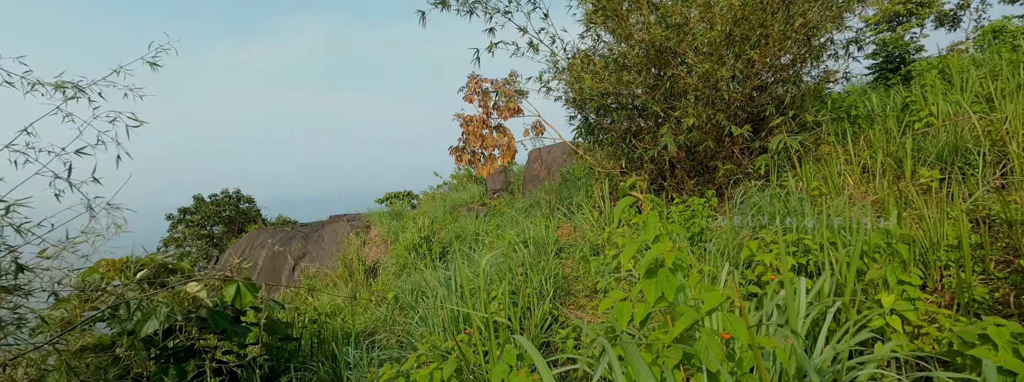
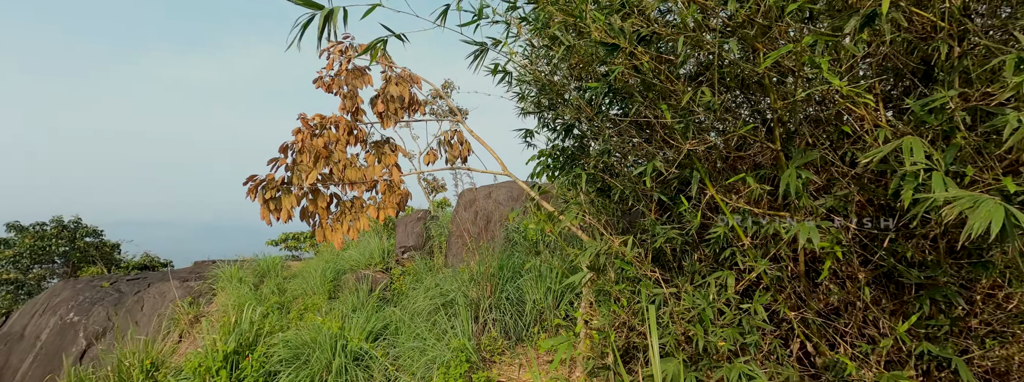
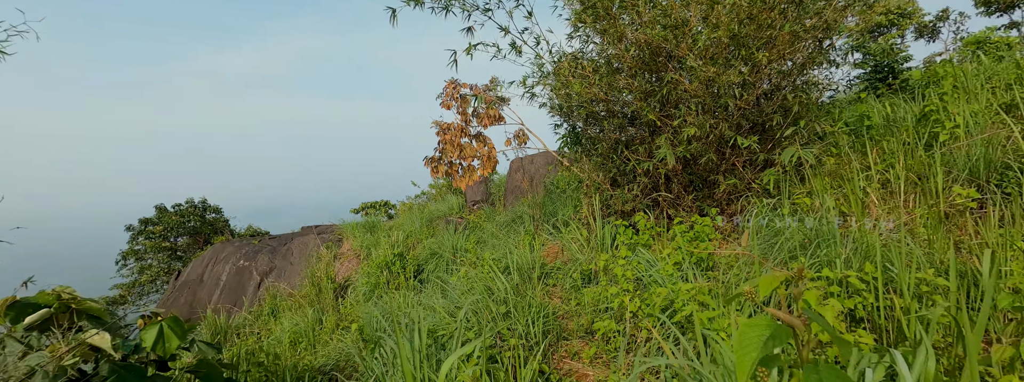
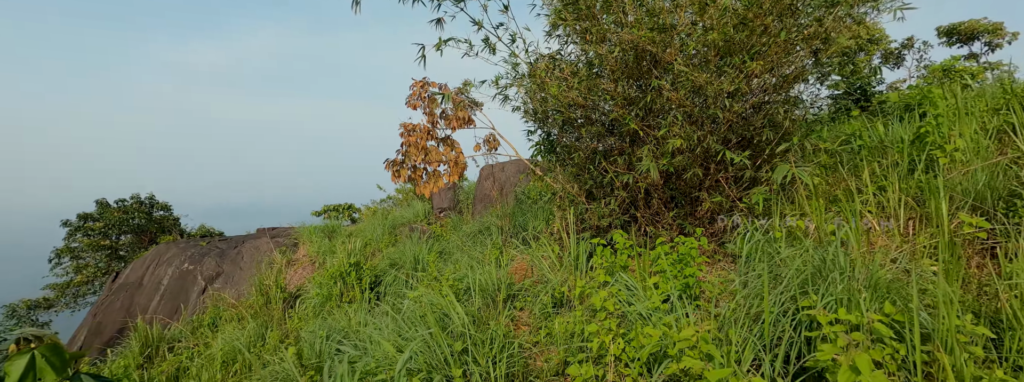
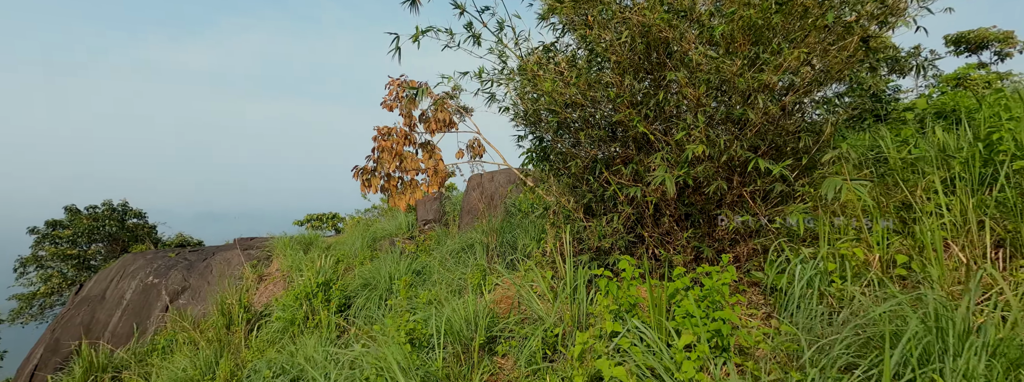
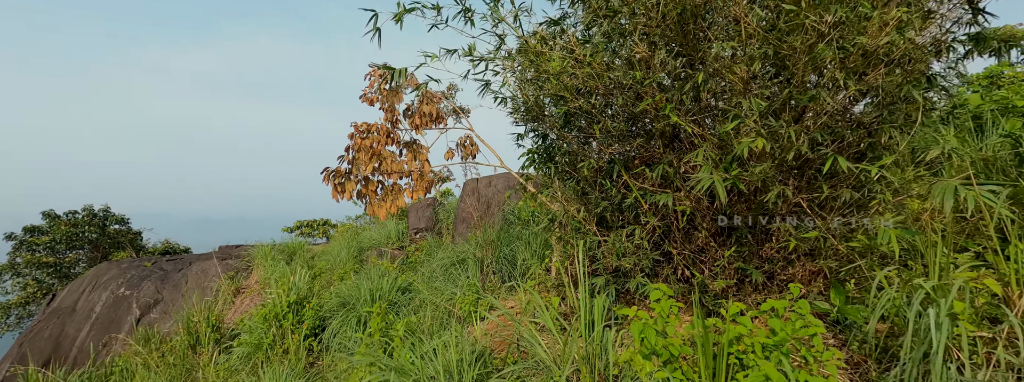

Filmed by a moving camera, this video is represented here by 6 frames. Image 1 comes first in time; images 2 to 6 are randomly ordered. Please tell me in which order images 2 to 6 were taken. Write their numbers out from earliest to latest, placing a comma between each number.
3, 4, 5, 6, 2
